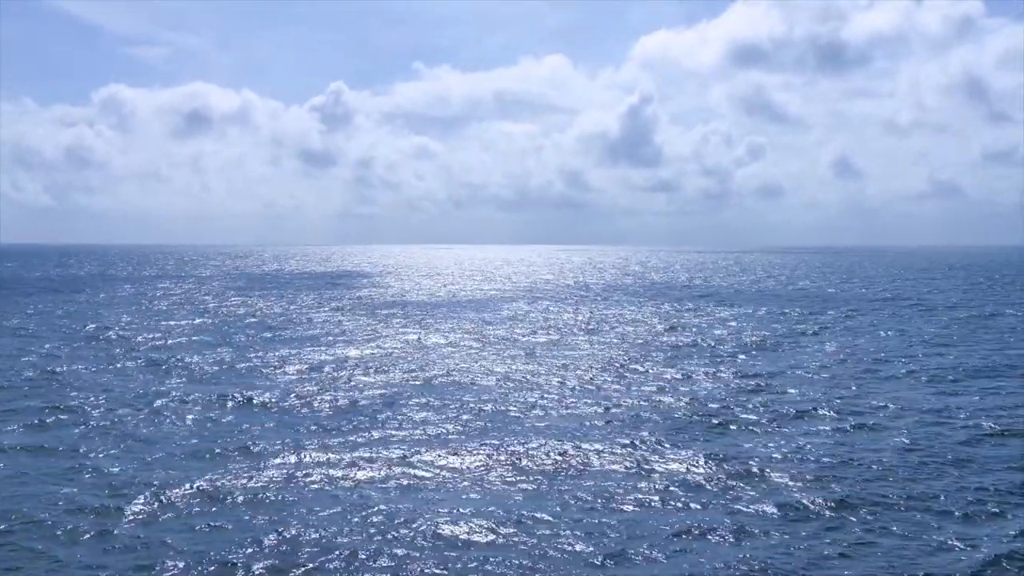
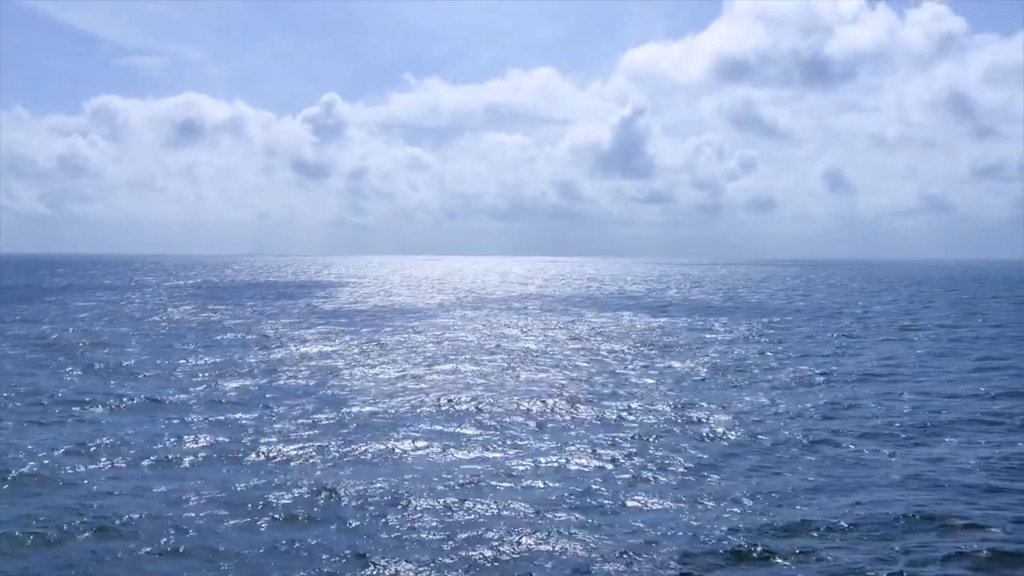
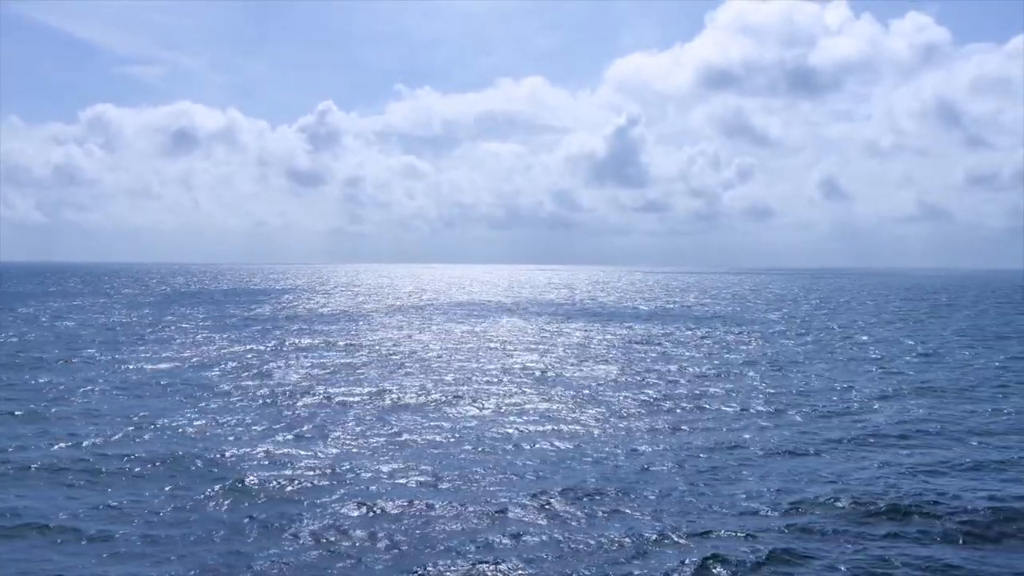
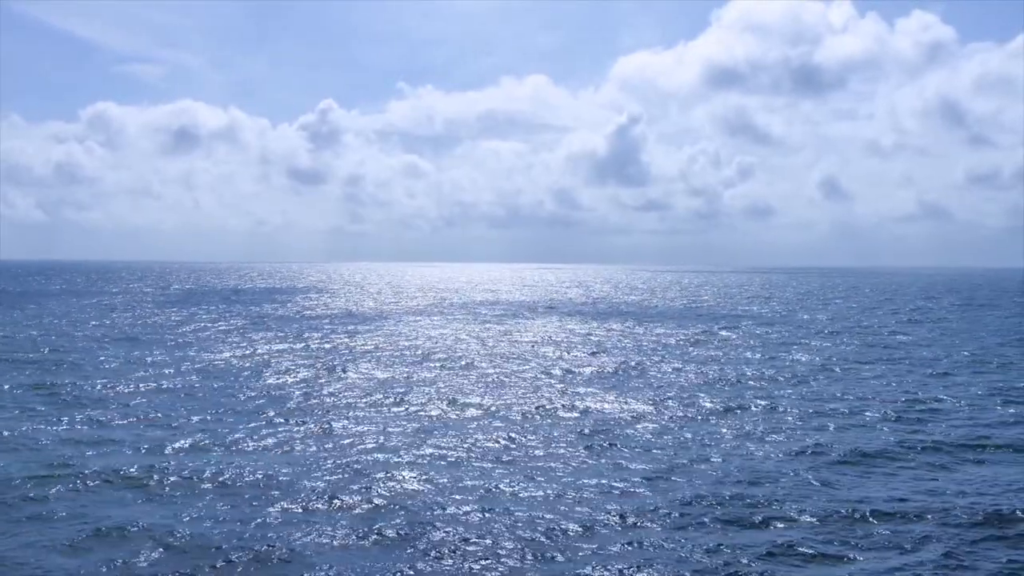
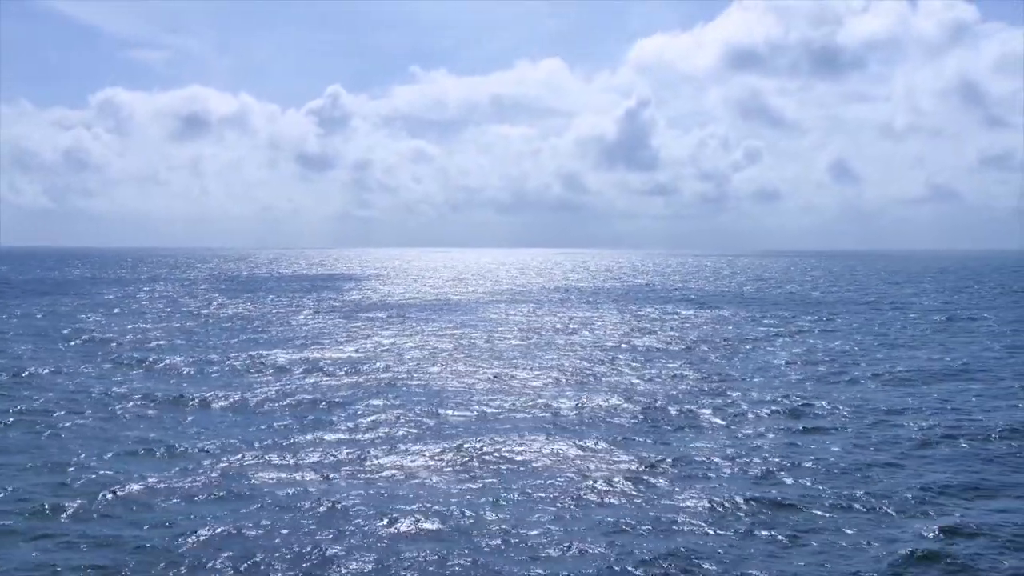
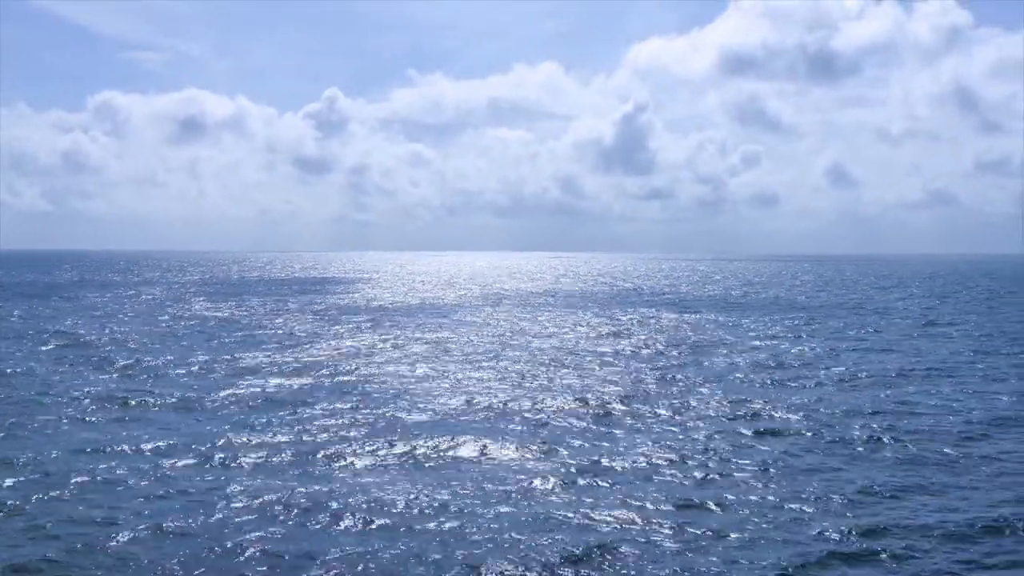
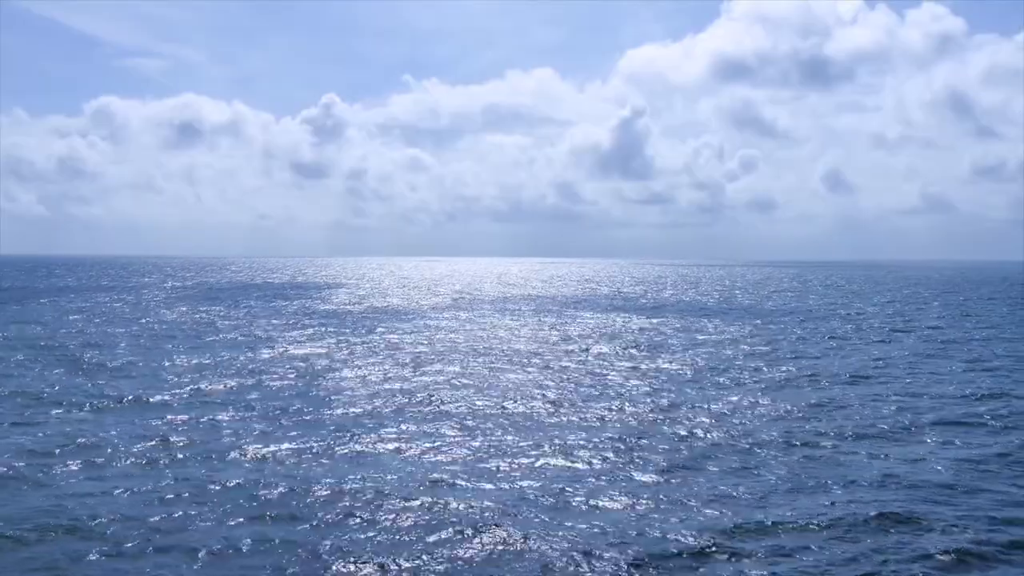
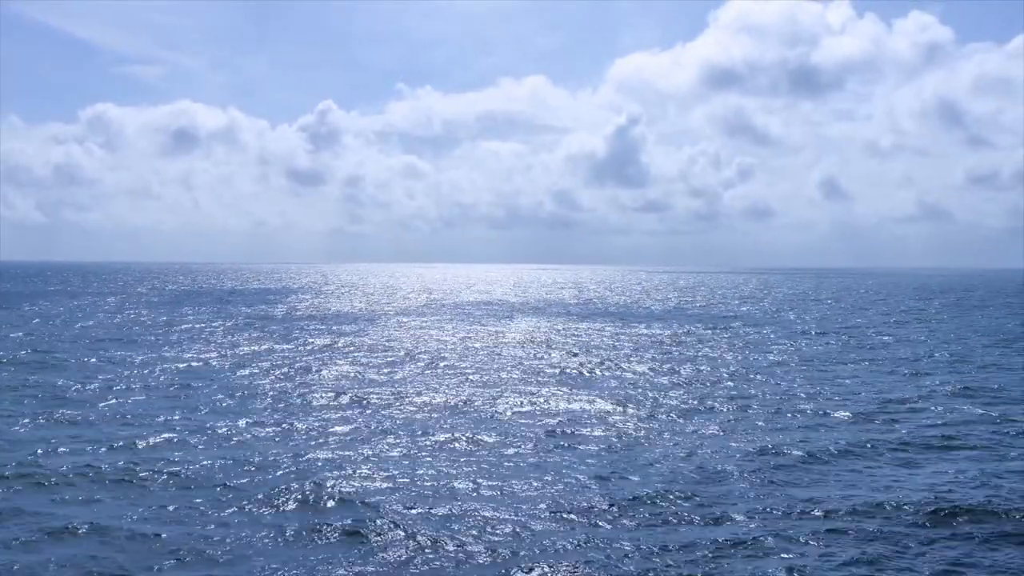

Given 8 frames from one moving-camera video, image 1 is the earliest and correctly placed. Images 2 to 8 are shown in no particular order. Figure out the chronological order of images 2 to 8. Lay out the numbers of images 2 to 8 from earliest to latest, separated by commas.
5, 6, 2, 7, 4, 8, 3
